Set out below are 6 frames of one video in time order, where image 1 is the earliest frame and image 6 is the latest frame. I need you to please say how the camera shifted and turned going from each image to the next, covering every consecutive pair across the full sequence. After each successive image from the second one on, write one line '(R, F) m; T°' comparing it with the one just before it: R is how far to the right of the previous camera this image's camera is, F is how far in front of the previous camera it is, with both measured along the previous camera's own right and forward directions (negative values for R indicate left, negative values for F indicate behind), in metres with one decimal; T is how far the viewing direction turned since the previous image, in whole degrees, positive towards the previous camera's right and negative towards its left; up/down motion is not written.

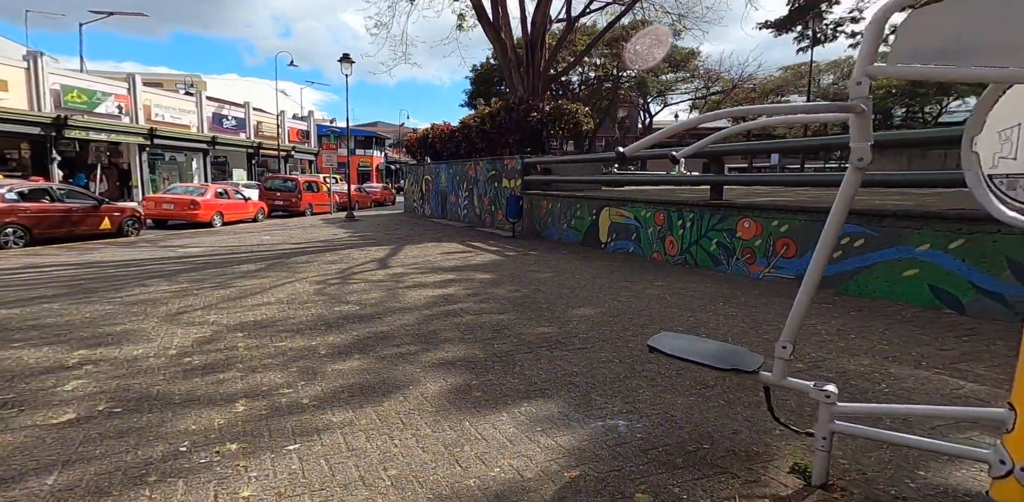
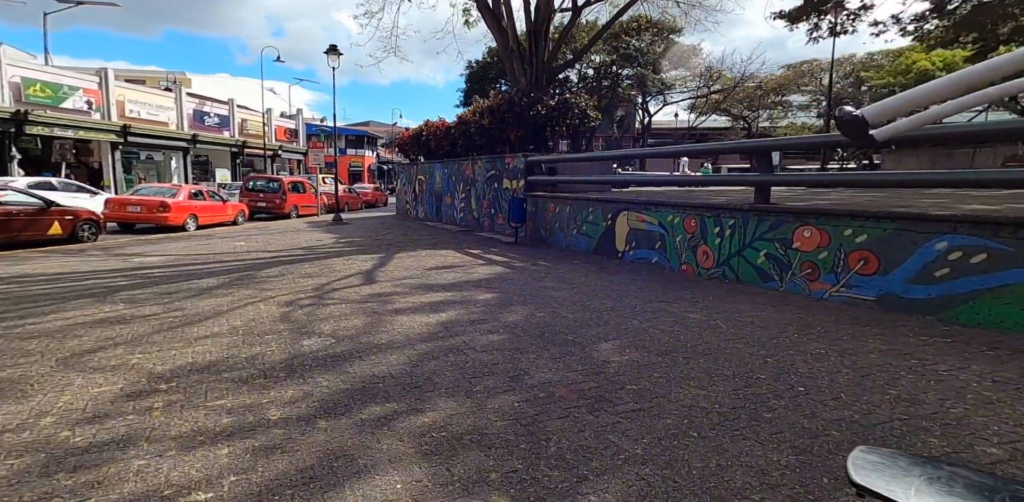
(-0.2, +1.2) m; +1°
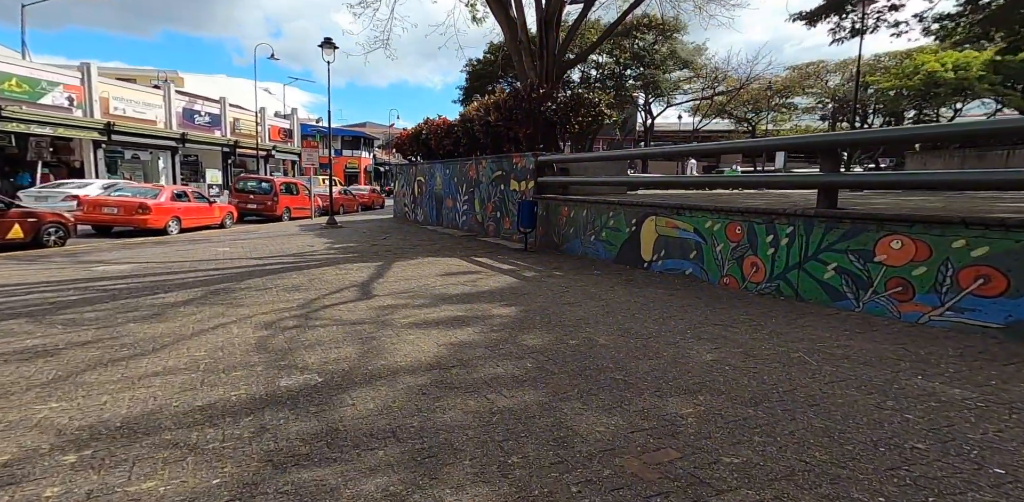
(-0.3, +0.9) m; 0°
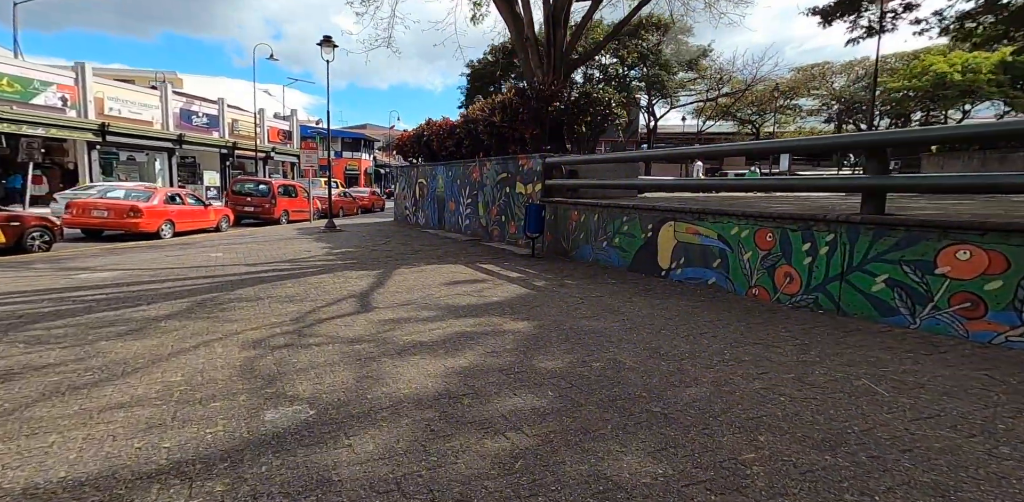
(-0.1, +0.5) m; 0°
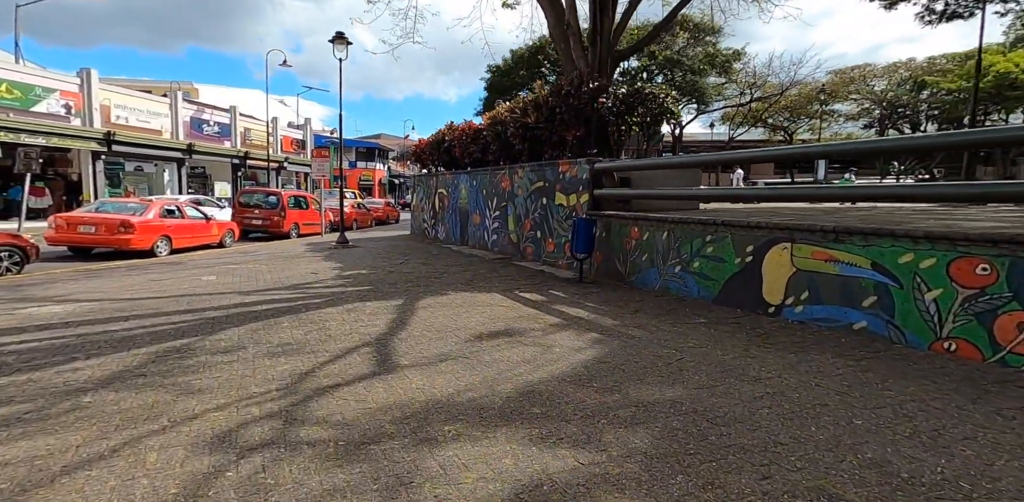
(-0.5, +1.6) m; -2°
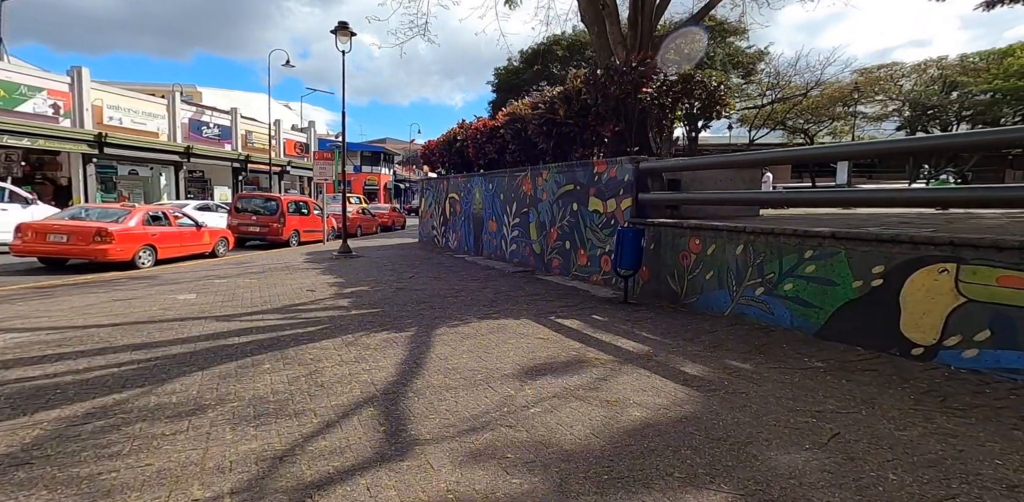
(-0.4, +1.3) m; -1°
